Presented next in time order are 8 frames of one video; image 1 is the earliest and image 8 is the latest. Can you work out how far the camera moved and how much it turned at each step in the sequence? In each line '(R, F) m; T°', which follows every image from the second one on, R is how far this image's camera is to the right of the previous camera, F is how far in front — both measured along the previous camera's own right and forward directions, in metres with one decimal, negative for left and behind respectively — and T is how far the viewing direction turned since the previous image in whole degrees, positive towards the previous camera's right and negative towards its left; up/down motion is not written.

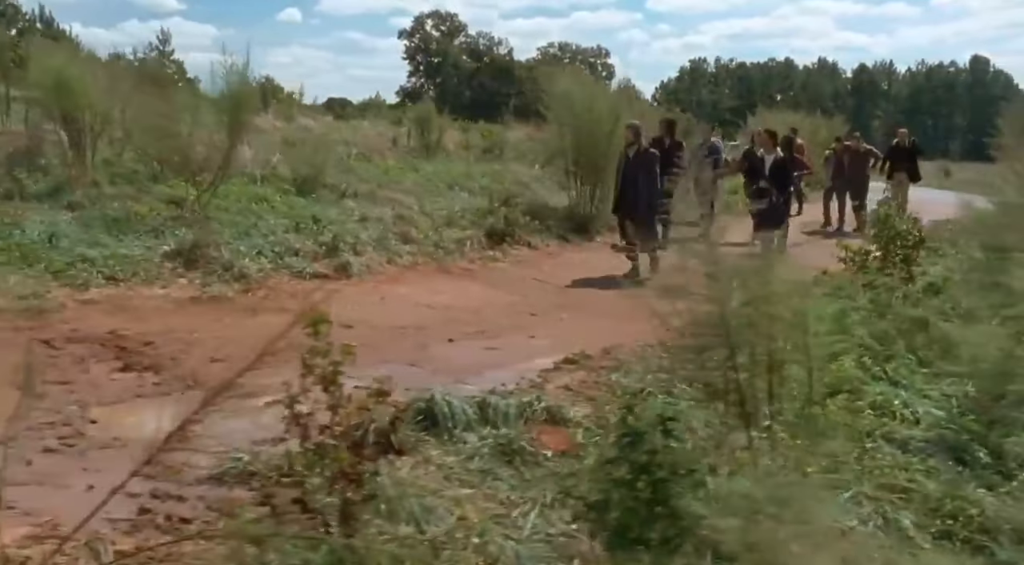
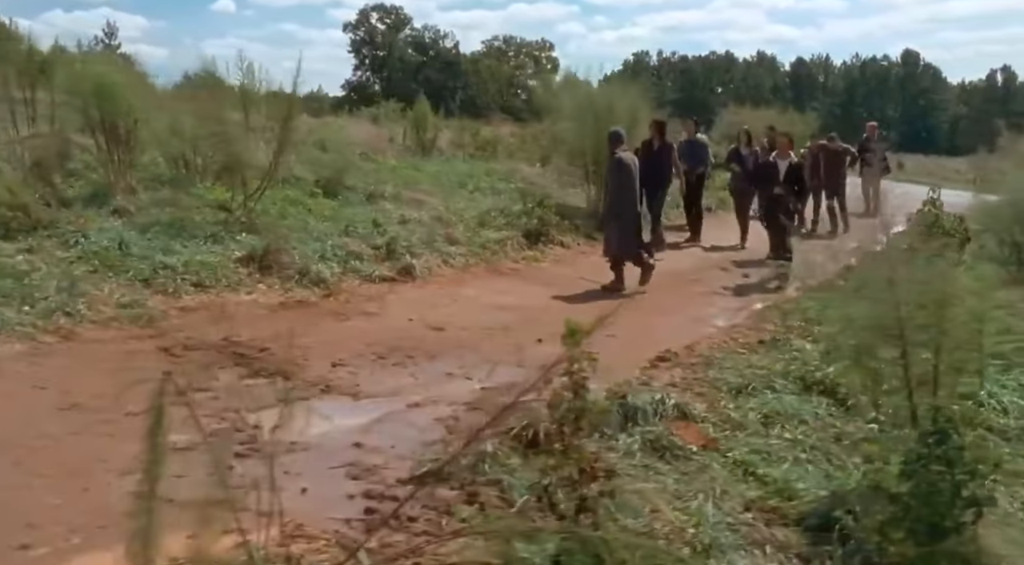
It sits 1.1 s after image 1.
(-1.1, -0.3) m; +3°
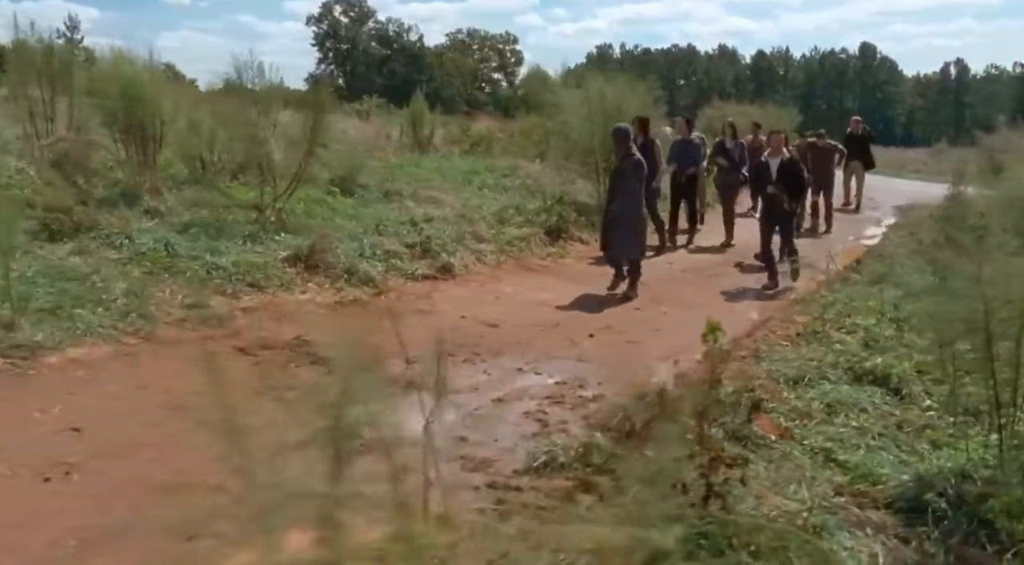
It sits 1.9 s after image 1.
(-0.7, -0.2) m; +2°
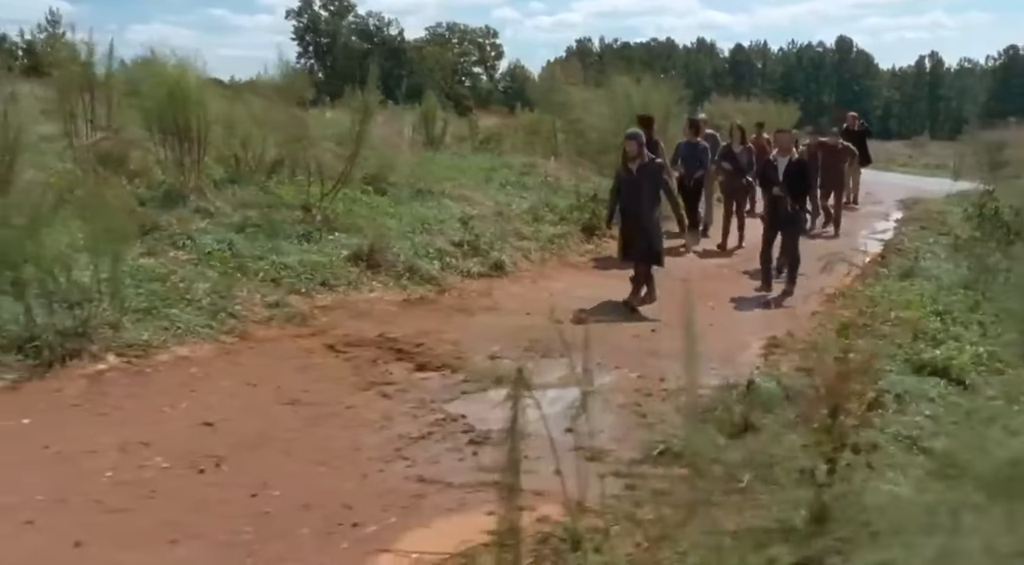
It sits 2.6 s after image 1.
(-0.7, -0.3) m; +1°
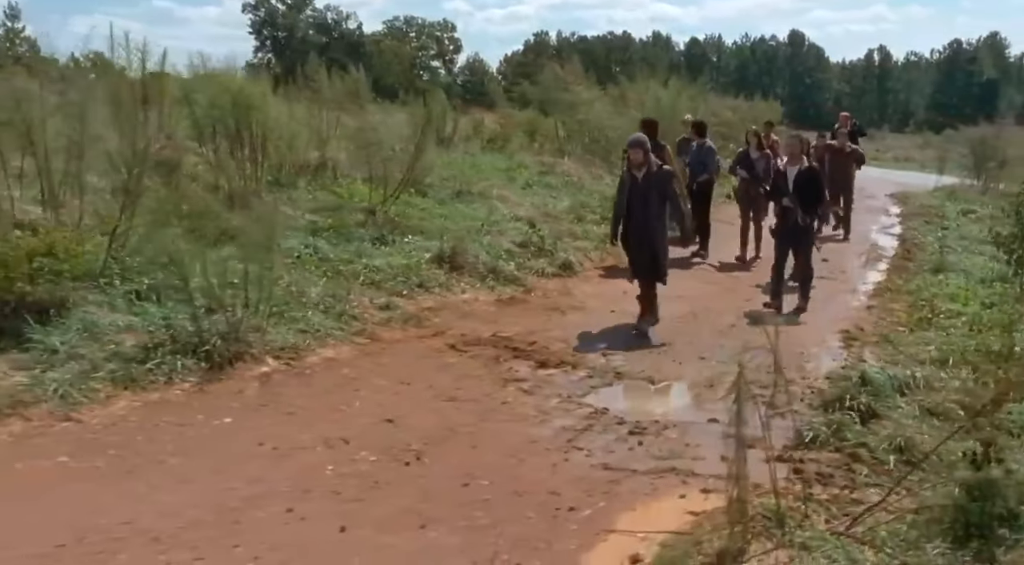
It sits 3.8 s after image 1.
(-1.2, -0.4) m; +2°
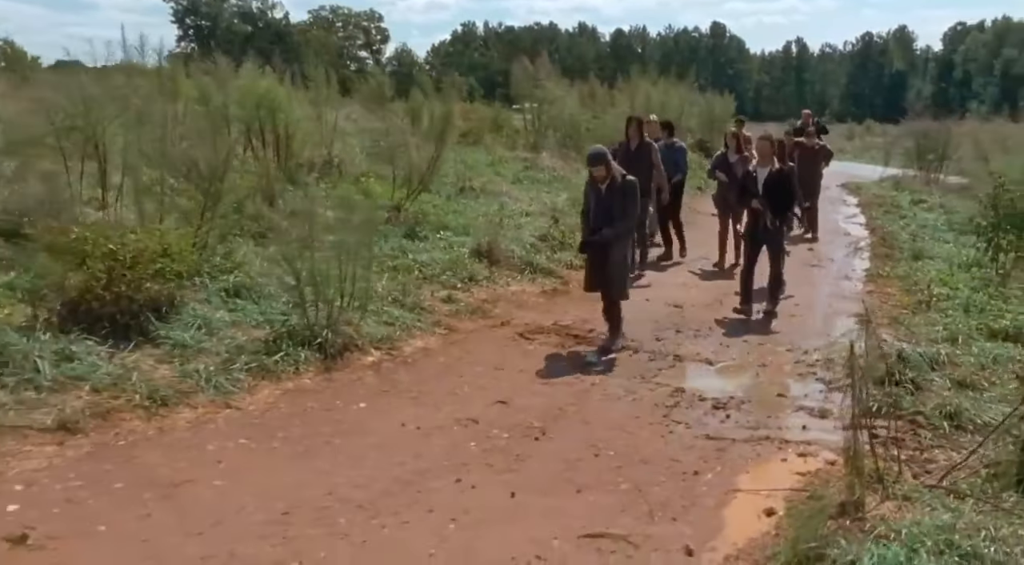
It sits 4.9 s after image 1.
(-1.1, -0.5) m; +4°
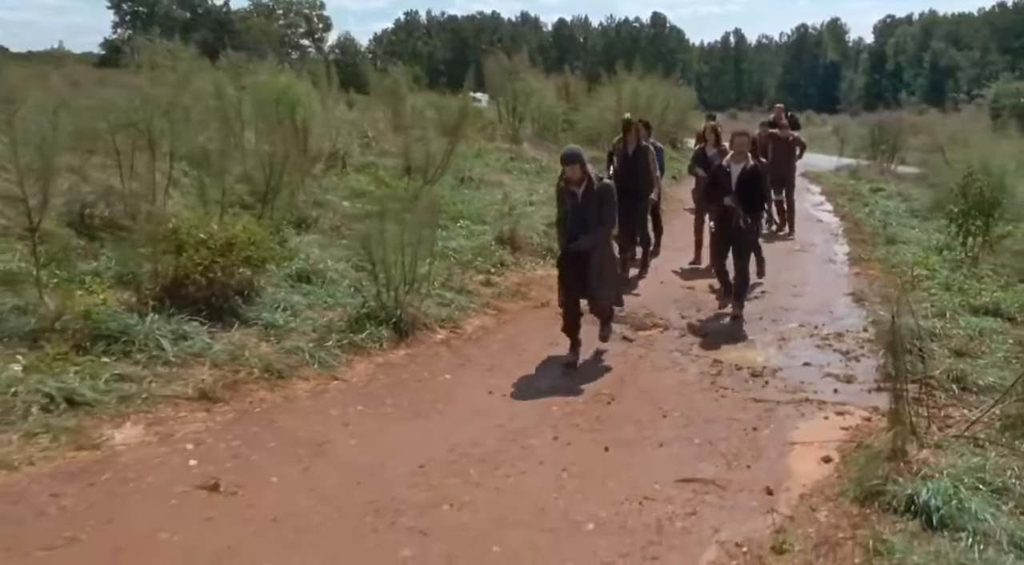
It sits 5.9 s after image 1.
(-0.9, -0.6) m; +3°
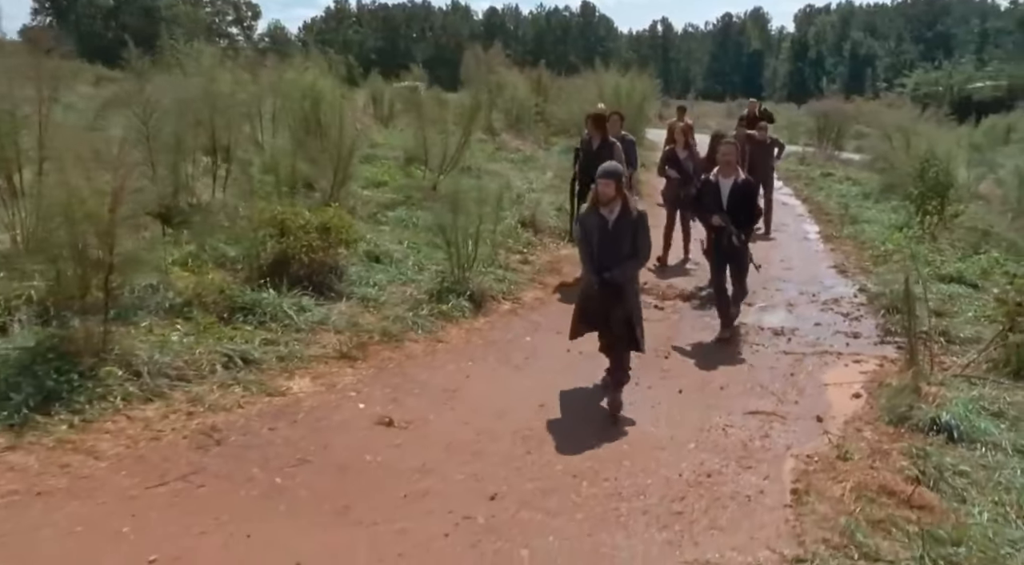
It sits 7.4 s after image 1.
(-1.1, -1.0) m; +4°
